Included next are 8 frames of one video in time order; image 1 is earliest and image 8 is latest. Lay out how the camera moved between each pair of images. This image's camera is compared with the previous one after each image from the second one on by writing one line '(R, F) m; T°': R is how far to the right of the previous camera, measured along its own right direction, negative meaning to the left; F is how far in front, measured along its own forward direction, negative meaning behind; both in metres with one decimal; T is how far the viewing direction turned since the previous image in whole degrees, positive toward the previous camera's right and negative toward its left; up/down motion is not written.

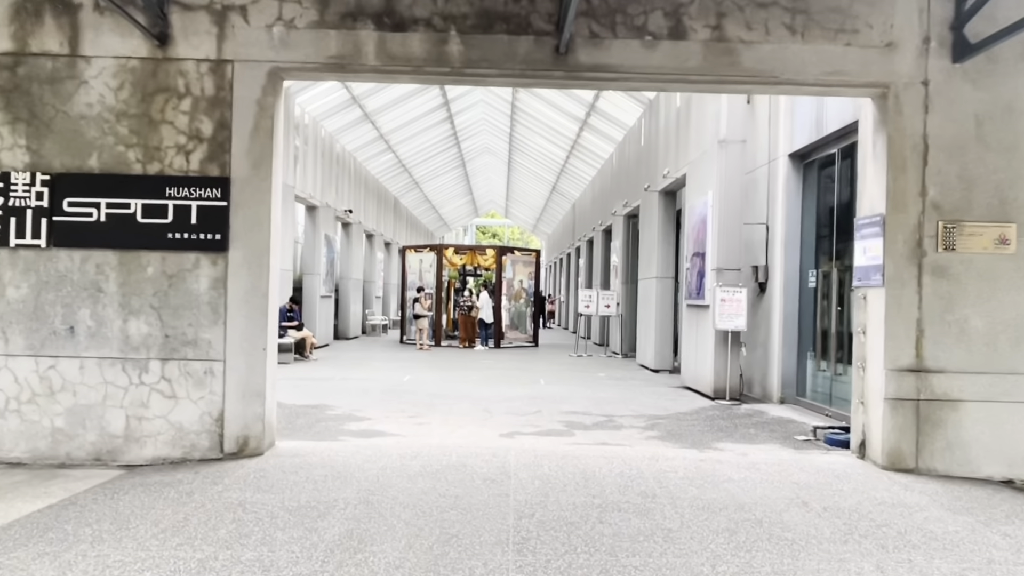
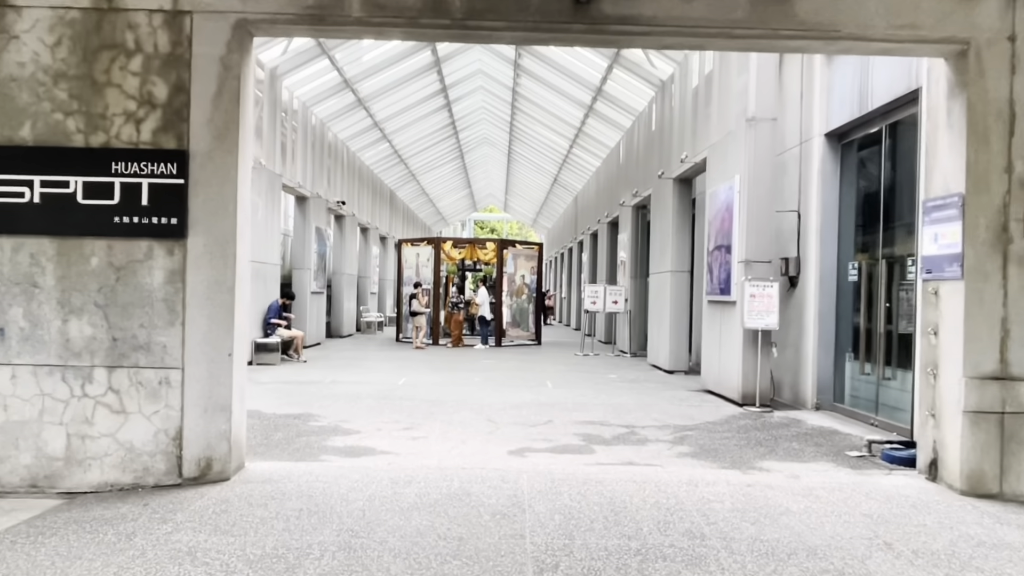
(-0.1, +1.0) m; 0°
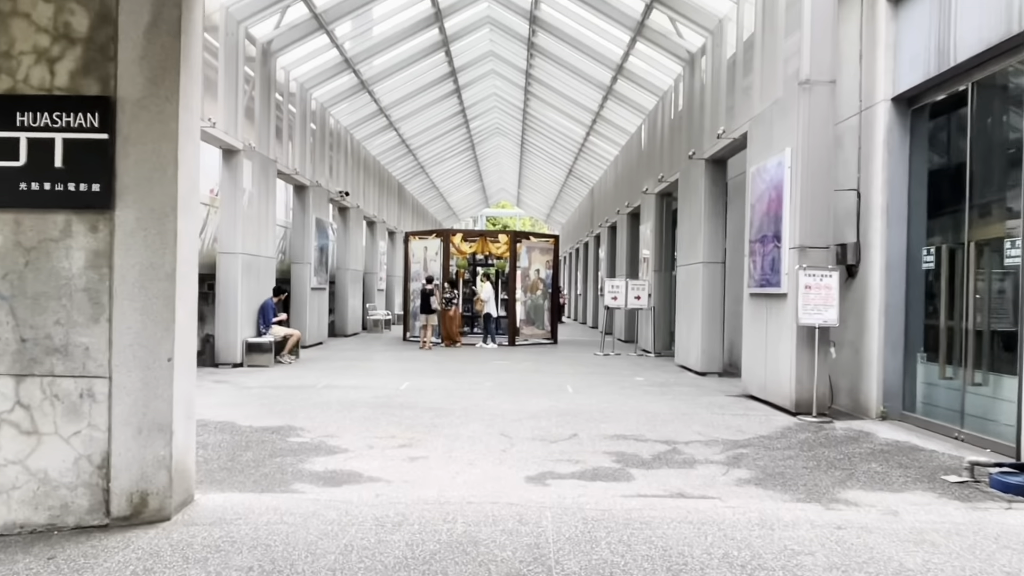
(0.0, +1.3) m; -1°
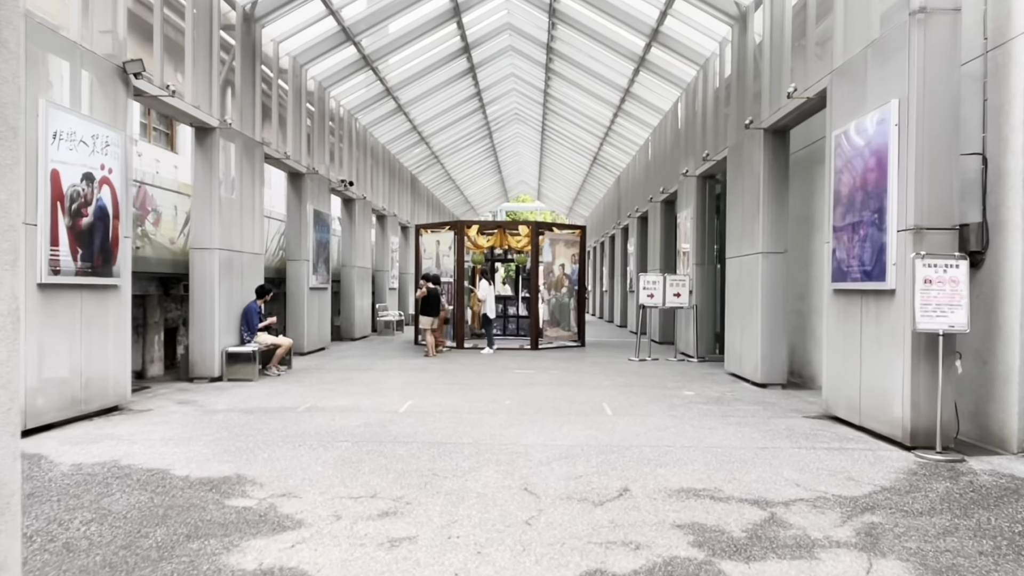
(0.0, +1.9) m; -2°
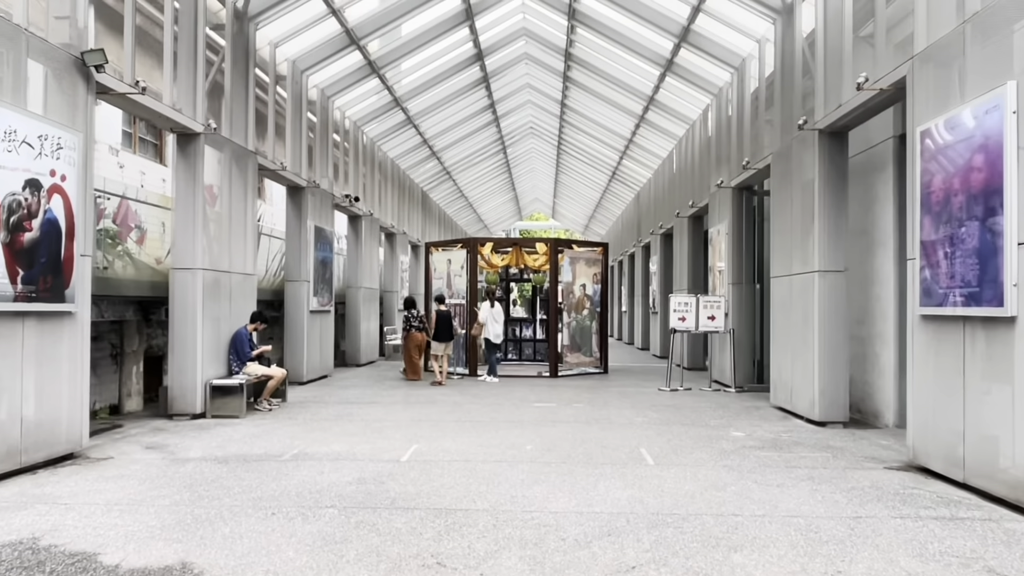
(-0.1, +1.2) m; -1°
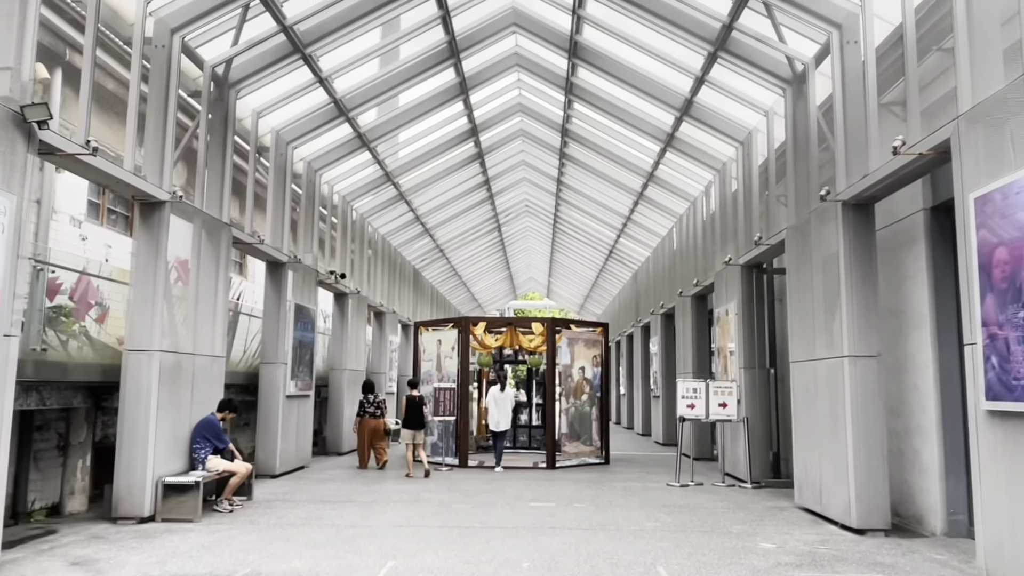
(0.0, +0.9) m; 0°
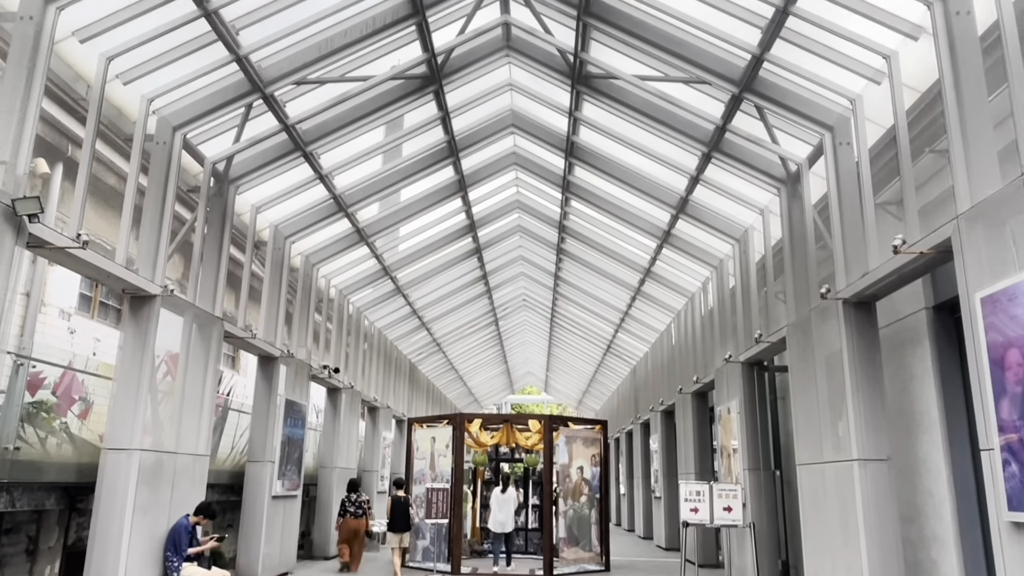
(0.0, +0.2) m; 0°
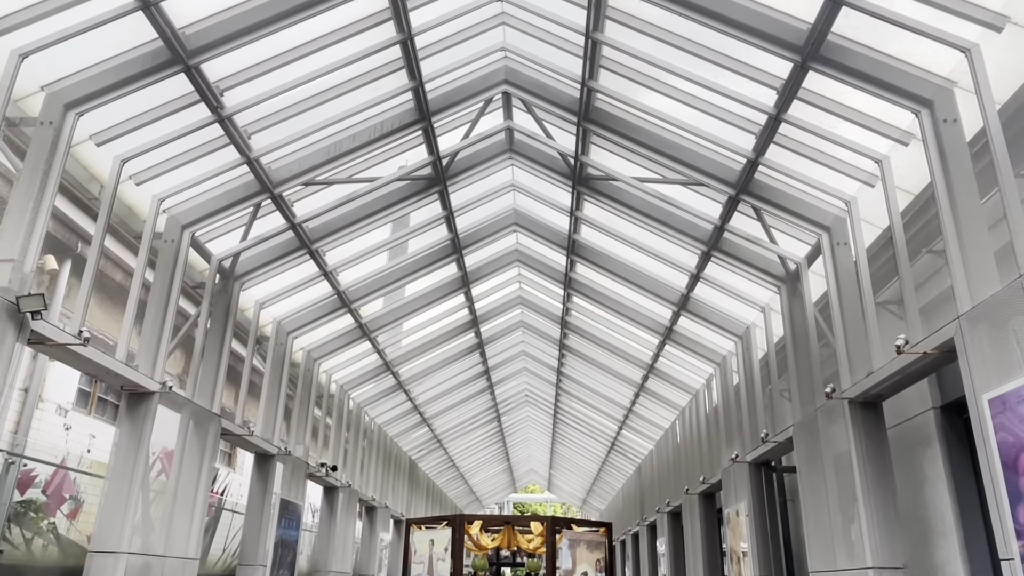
(0.0, 0.0) m; 0°
